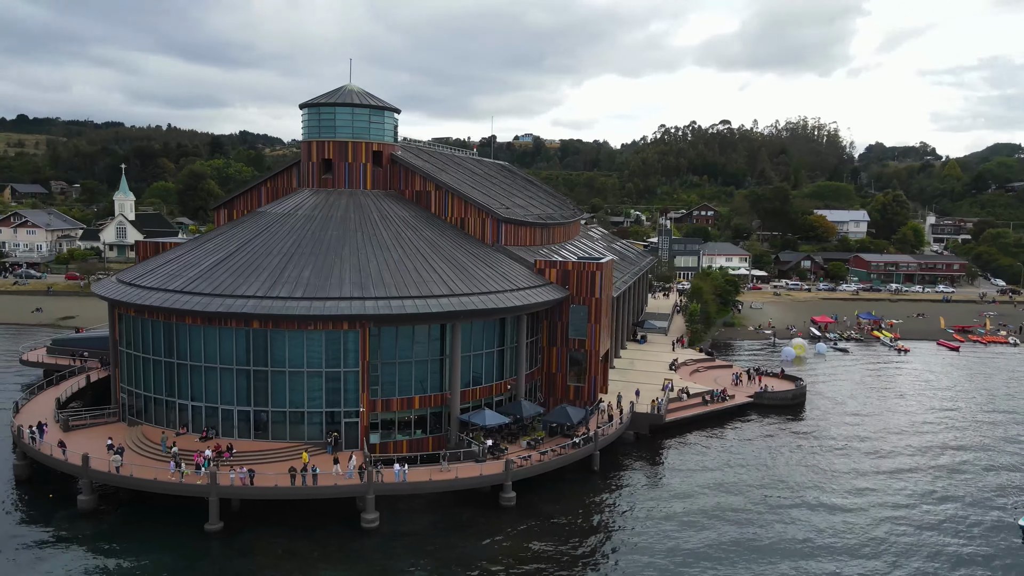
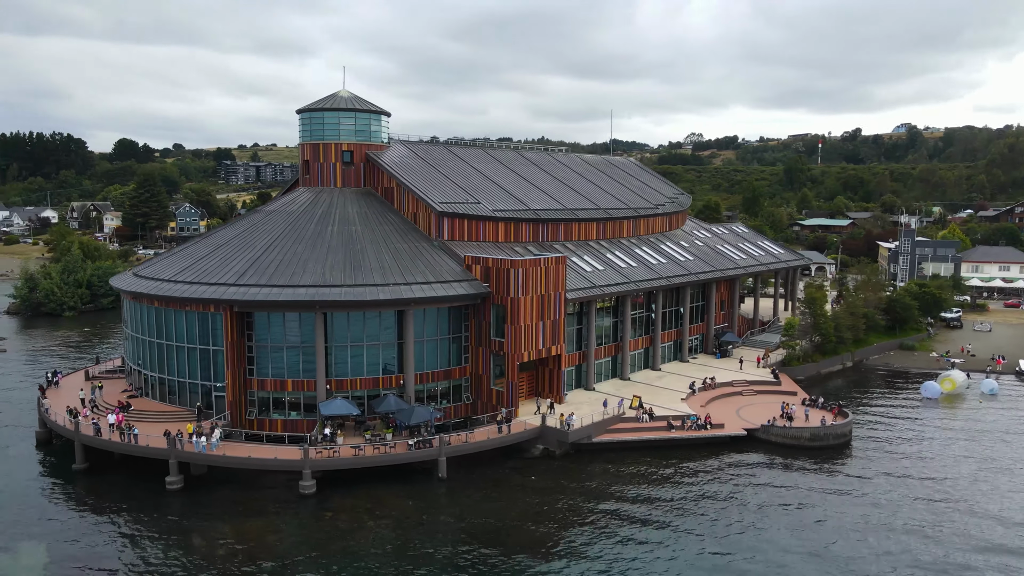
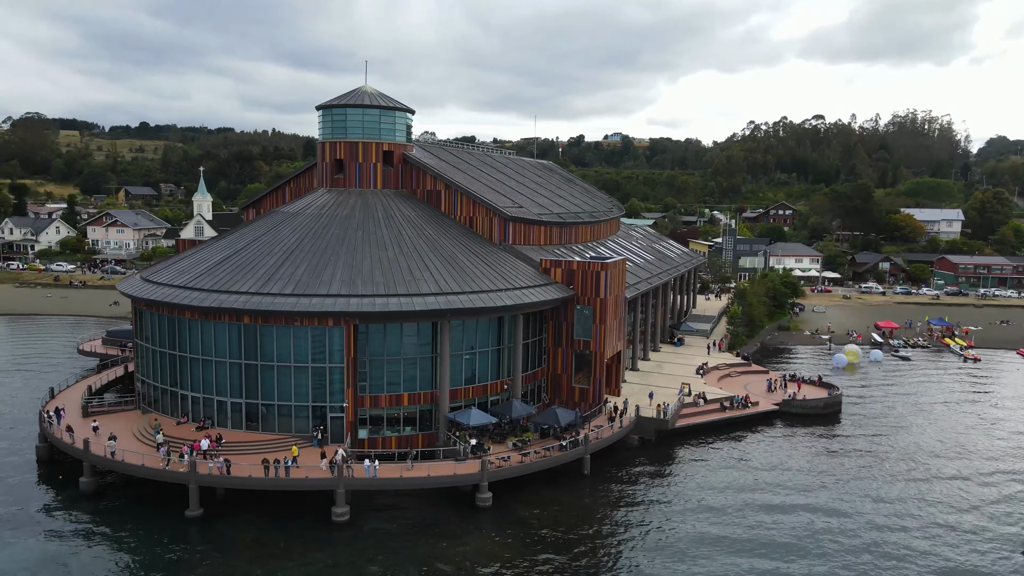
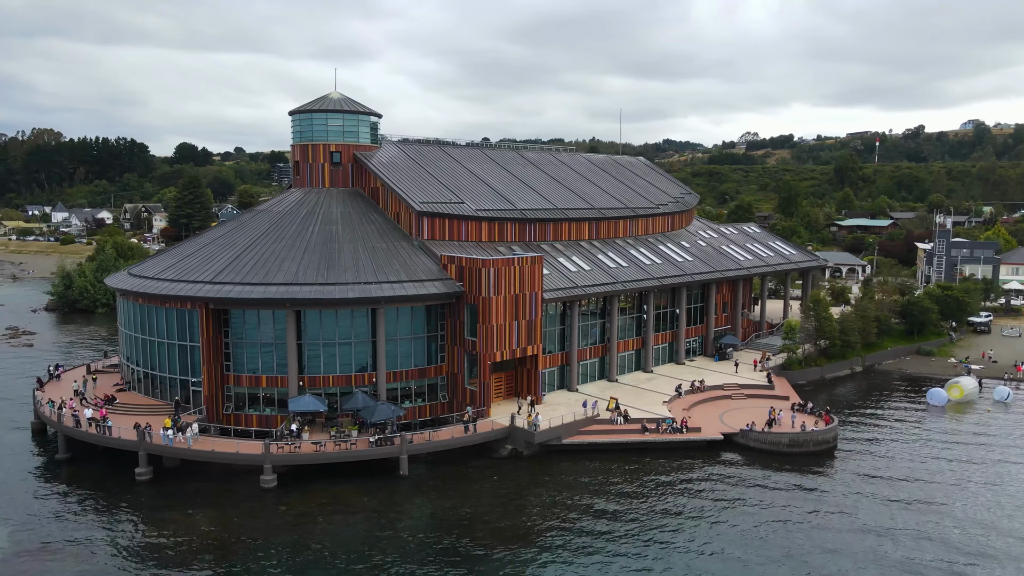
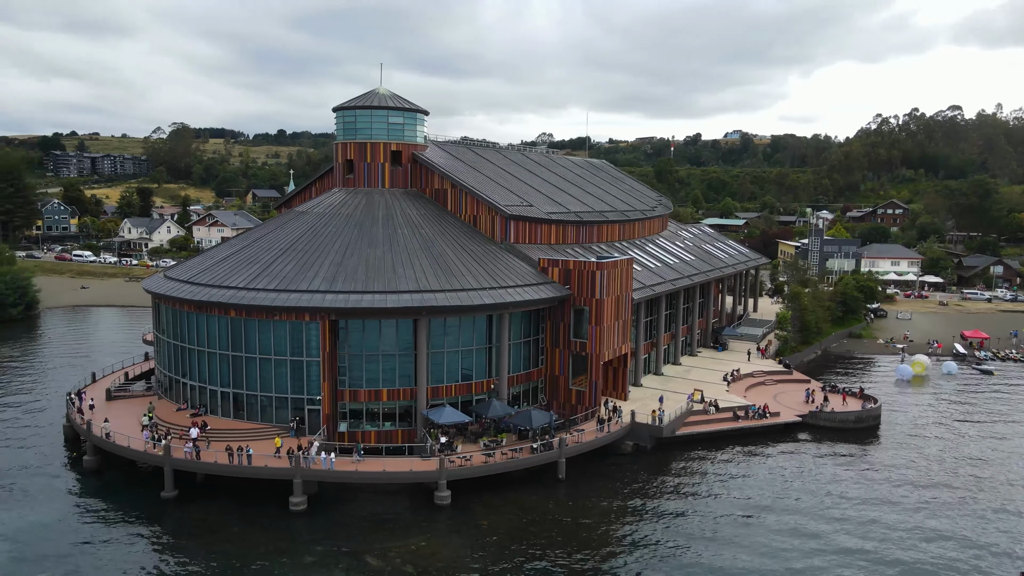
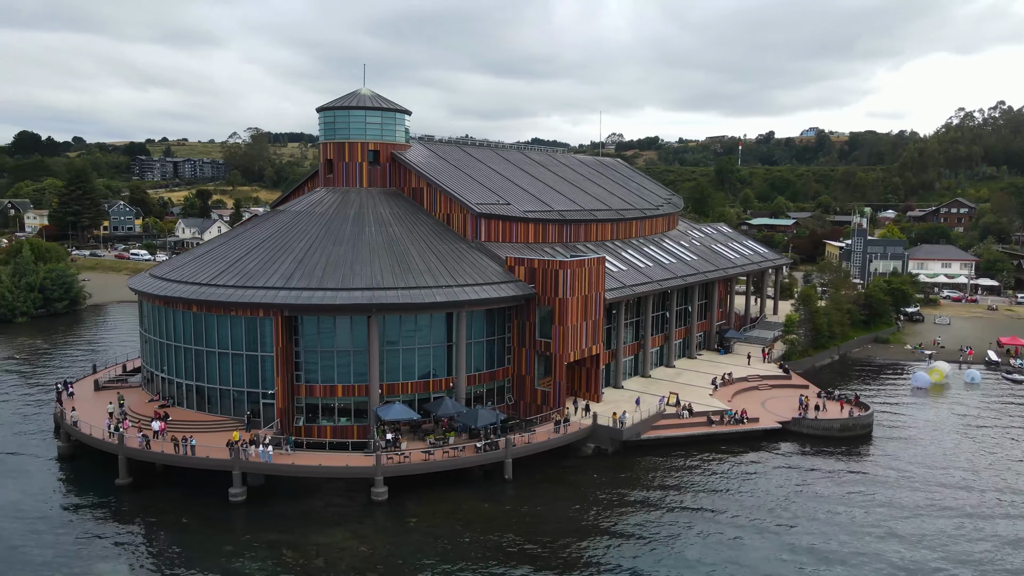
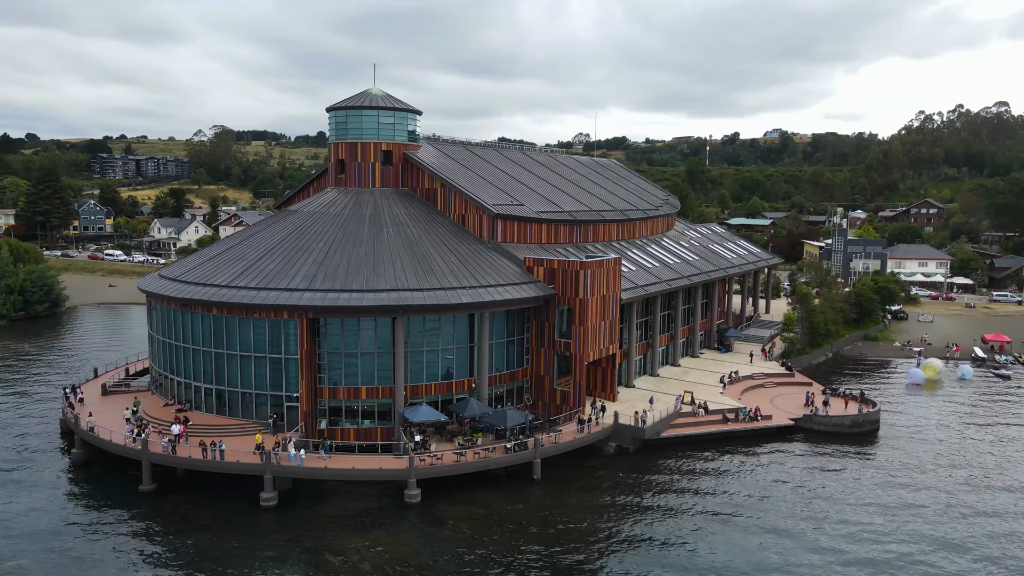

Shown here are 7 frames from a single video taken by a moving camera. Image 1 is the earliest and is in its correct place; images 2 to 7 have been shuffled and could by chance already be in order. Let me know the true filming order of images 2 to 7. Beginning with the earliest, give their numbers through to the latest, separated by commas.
3, 5, 7, 6, 2, 4
